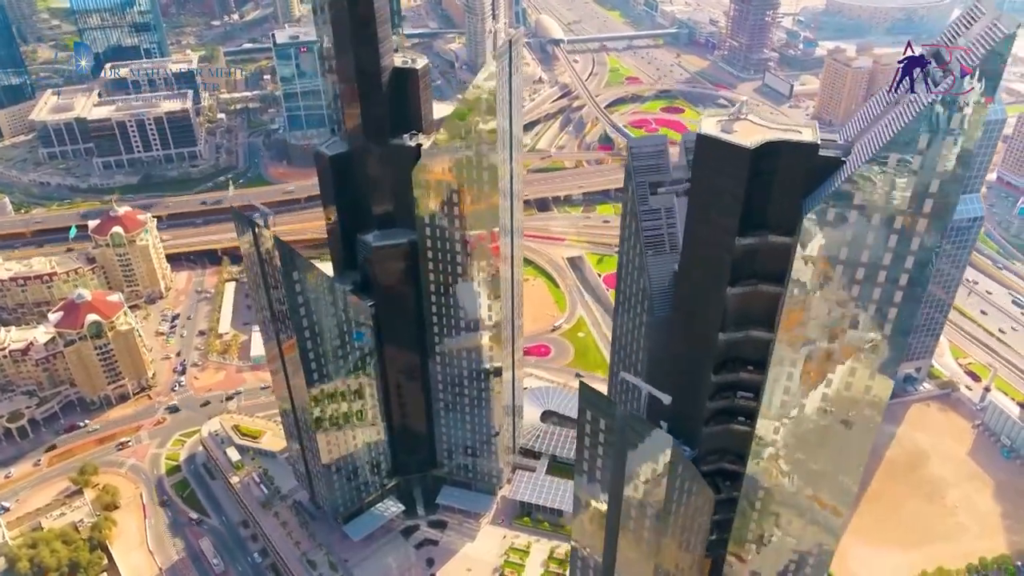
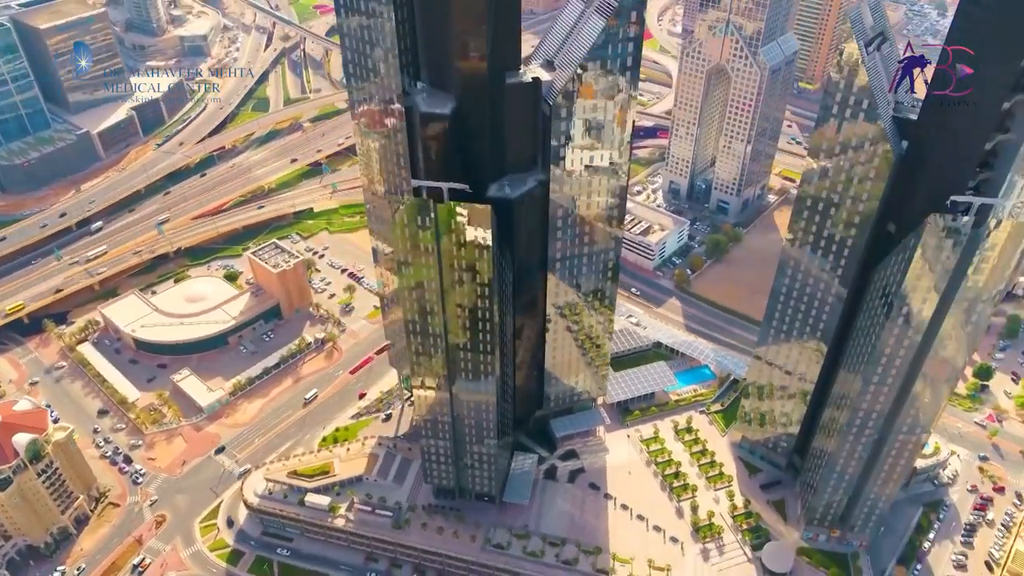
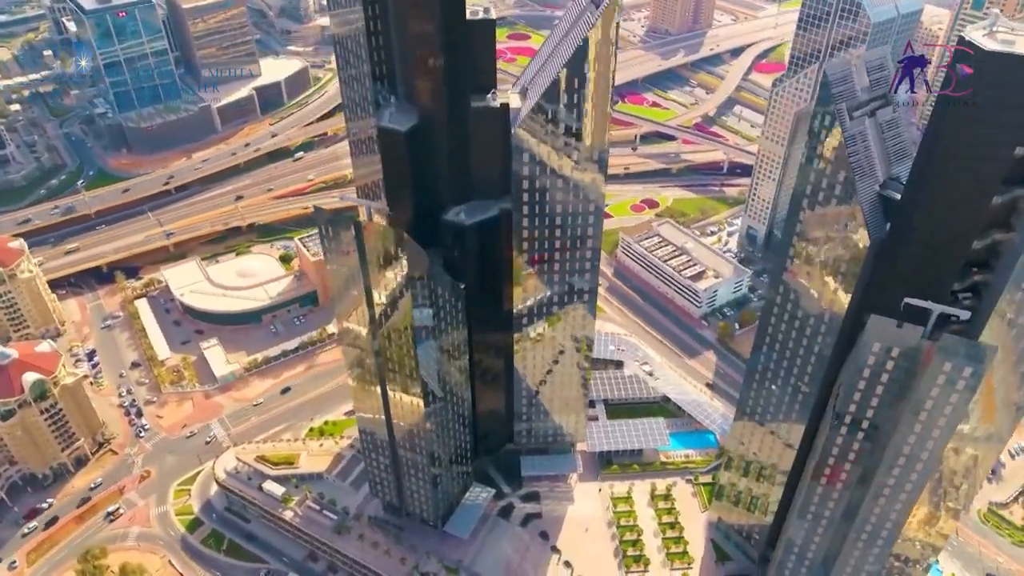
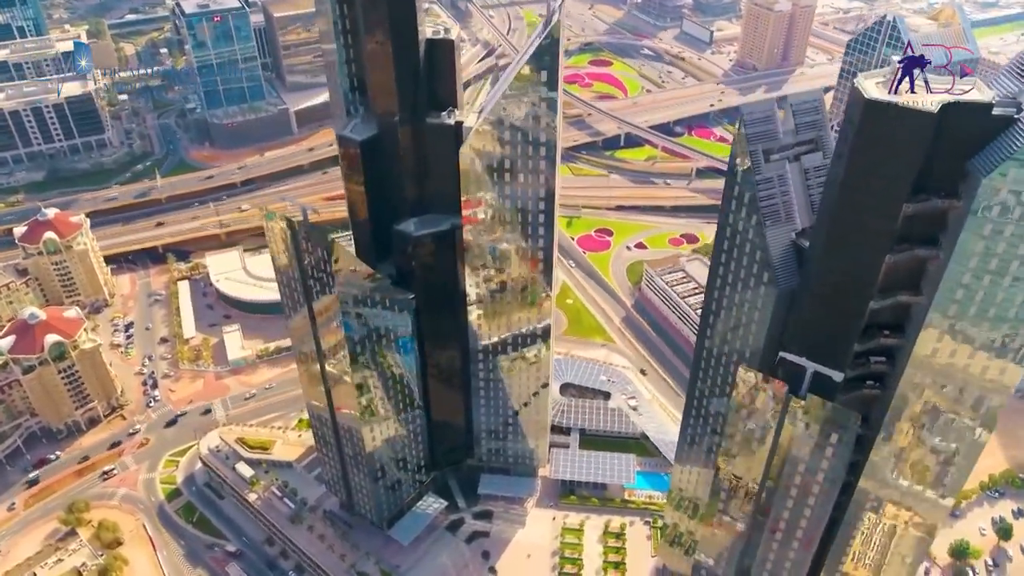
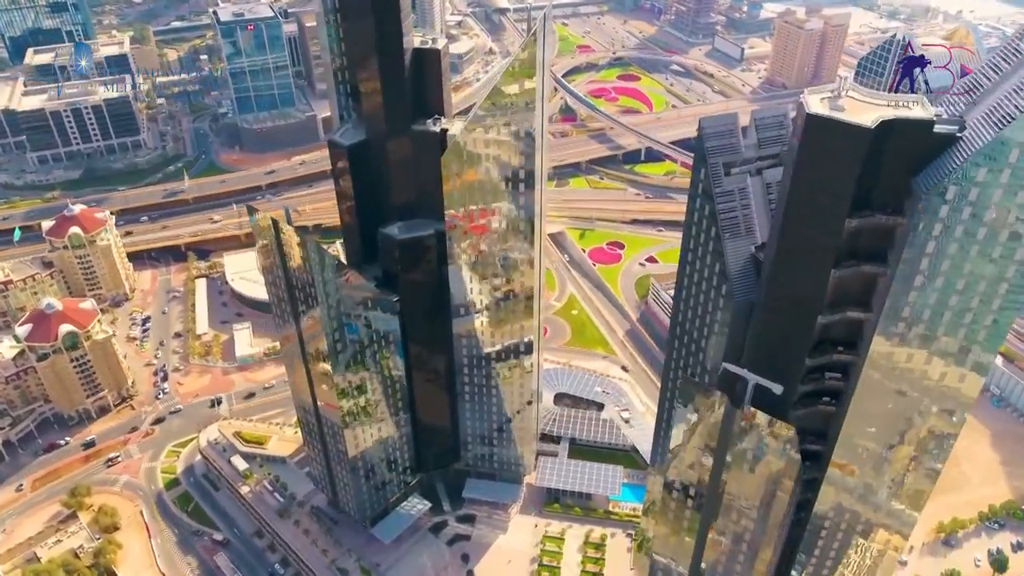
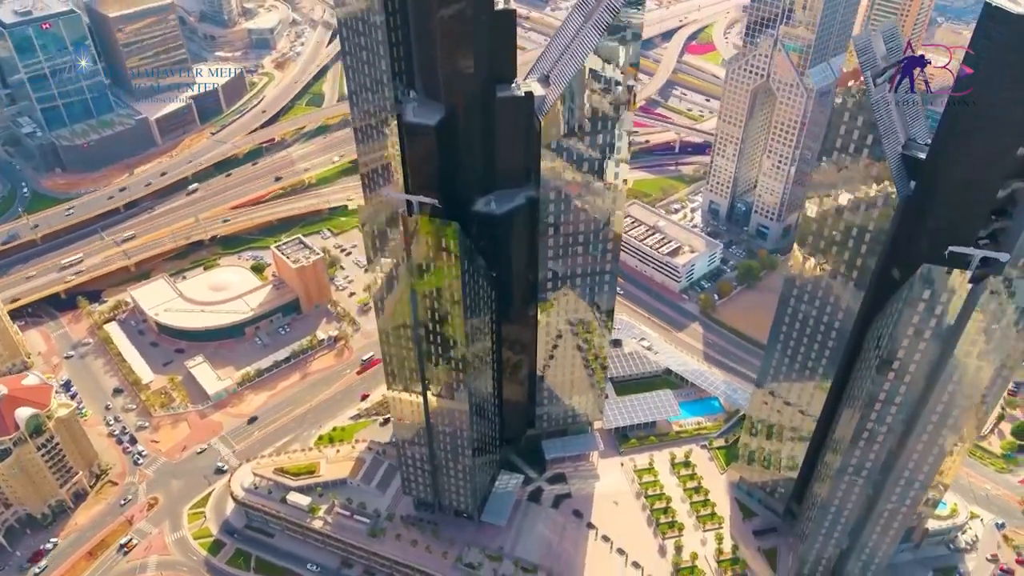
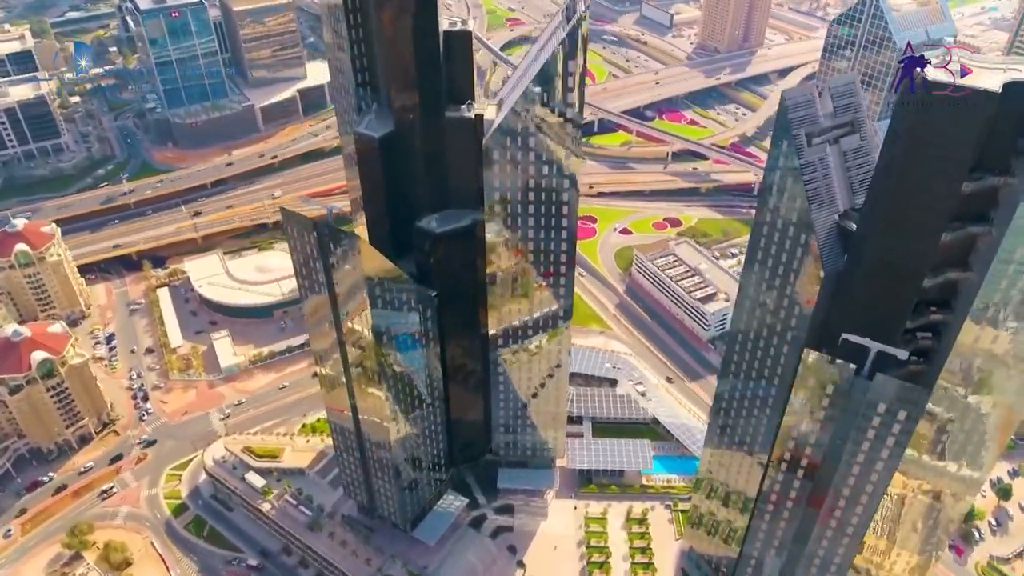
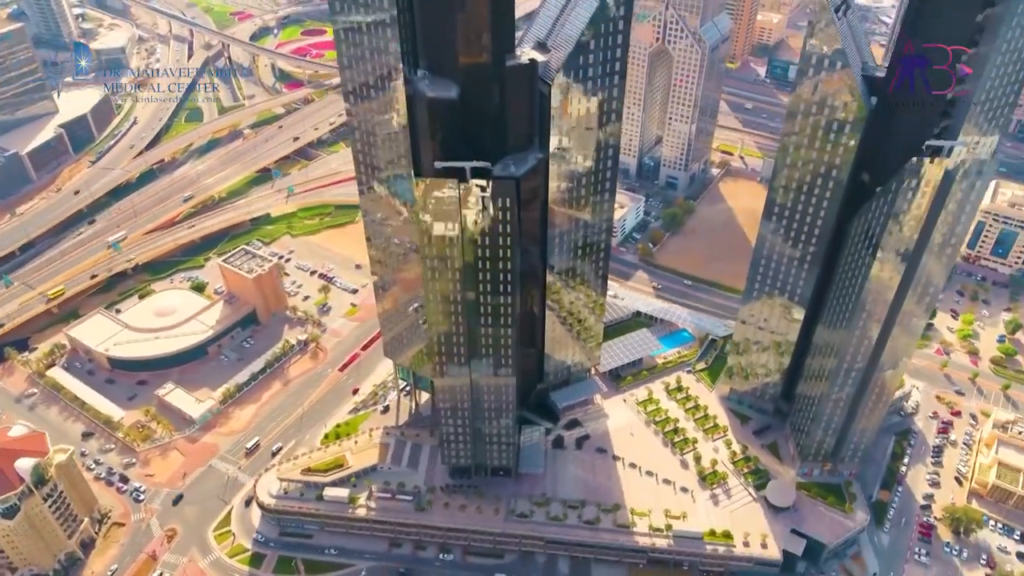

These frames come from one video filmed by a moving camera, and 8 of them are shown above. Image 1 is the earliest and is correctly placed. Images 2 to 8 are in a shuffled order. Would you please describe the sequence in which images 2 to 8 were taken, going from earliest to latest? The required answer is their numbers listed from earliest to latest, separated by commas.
5, 4, 7, 3, 6, 2, 8
